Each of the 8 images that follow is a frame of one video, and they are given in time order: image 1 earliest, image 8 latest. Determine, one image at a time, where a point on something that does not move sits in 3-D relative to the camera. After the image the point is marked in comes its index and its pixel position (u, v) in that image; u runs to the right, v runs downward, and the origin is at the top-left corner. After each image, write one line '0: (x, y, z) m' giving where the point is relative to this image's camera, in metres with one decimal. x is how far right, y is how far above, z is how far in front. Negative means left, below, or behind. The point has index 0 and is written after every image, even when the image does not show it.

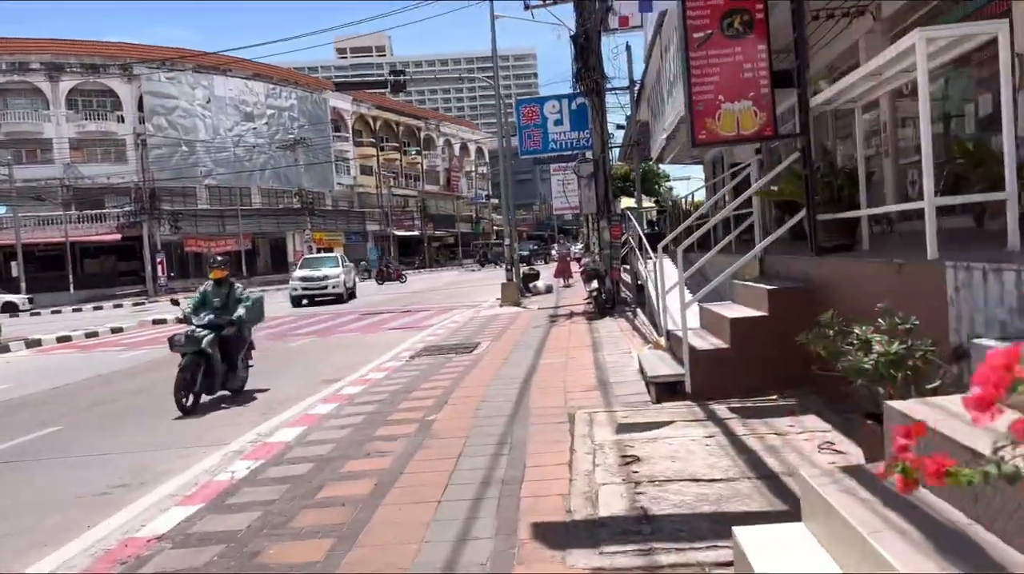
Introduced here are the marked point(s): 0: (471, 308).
0: (-1.0, -0.5, +19.7) m
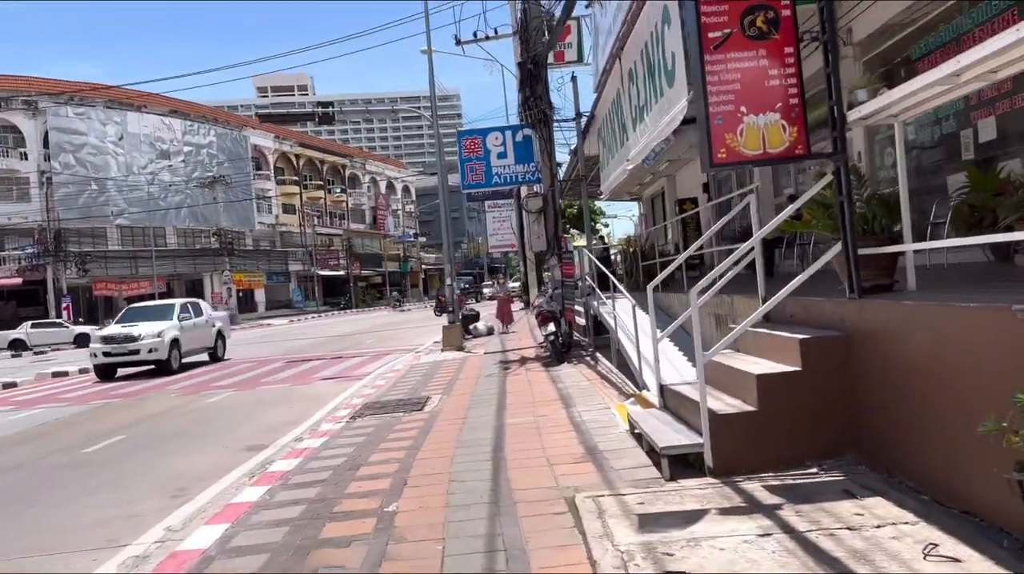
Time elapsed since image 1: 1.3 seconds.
0: (-2.3, -1.5, +18.4) m
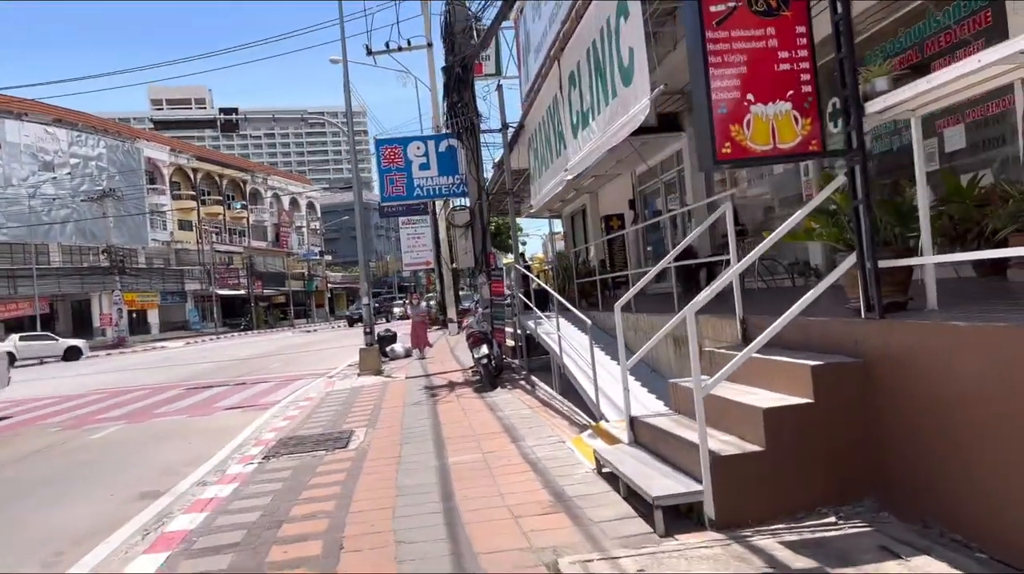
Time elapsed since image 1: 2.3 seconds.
0: (-4.0, -1.9, +17.2) m
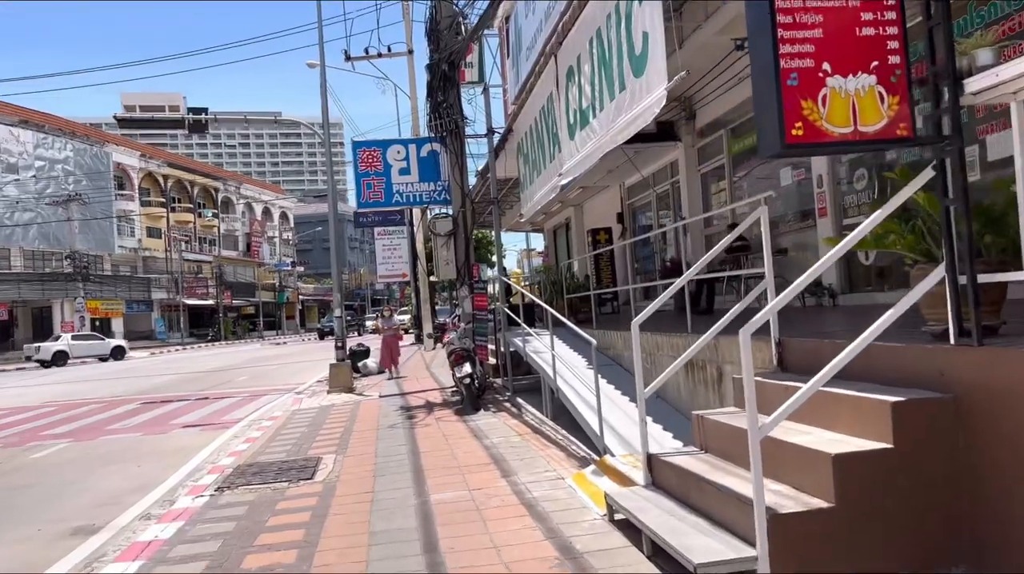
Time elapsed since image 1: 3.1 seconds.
0: (-4.4, -2.1, +16.1) m
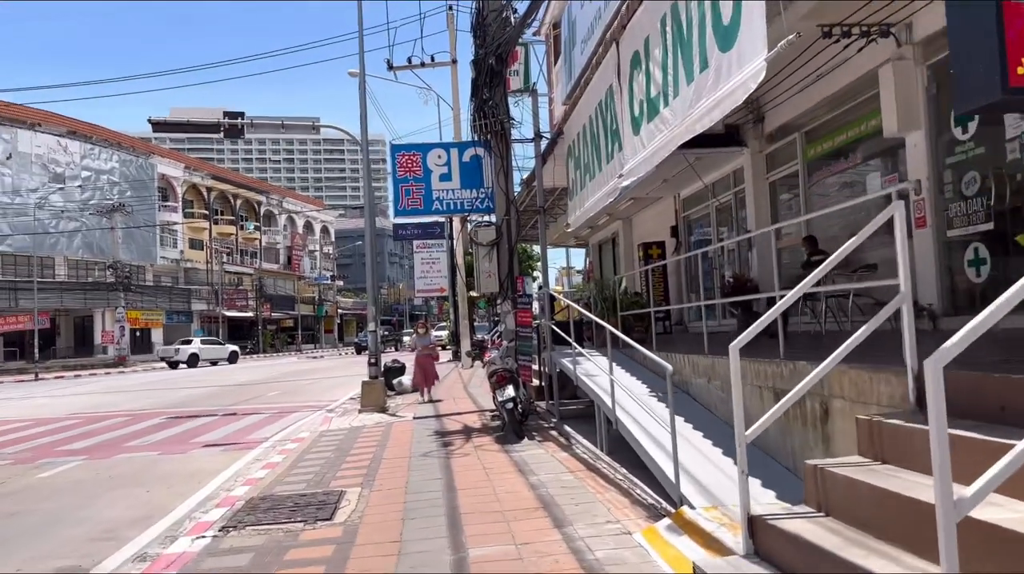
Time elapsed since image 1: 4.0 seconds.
0: (-3.6, -2.3, +15.3) m
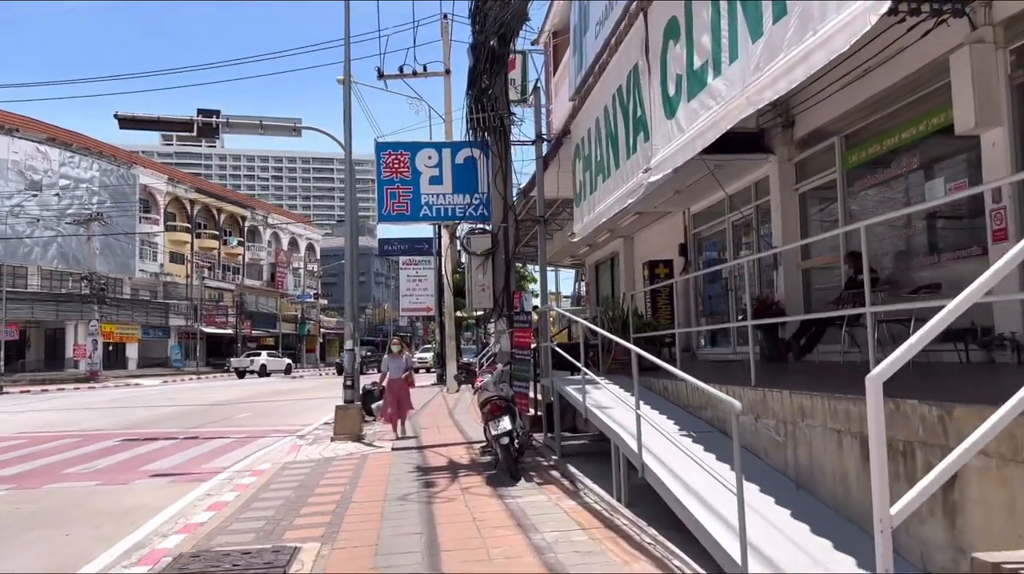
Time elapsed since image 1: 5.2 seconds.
0: (-3.7, -2.5, +13.8) m
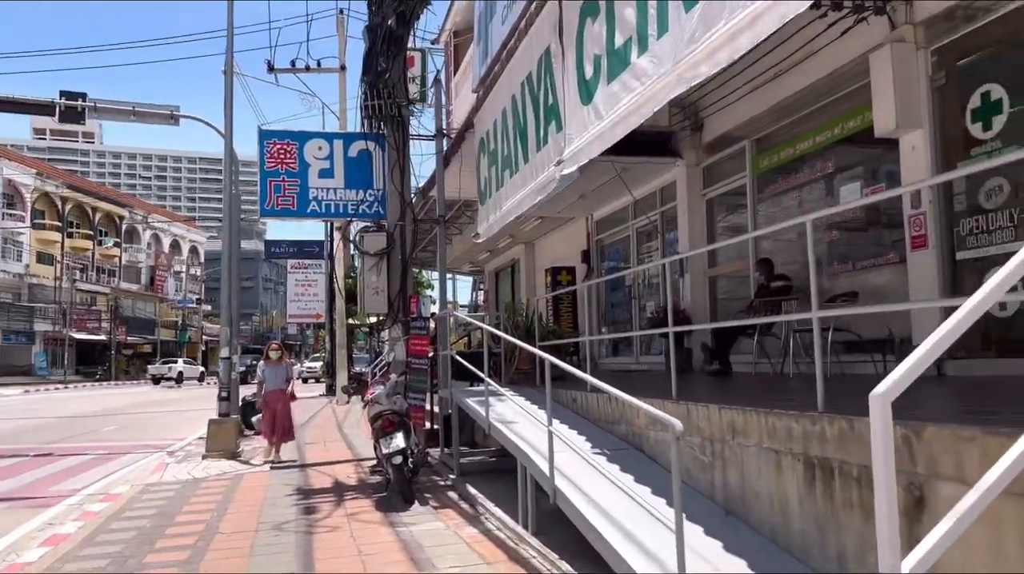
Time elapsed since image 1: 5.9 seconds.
0: (-5.4, -2.6, +12.5) m
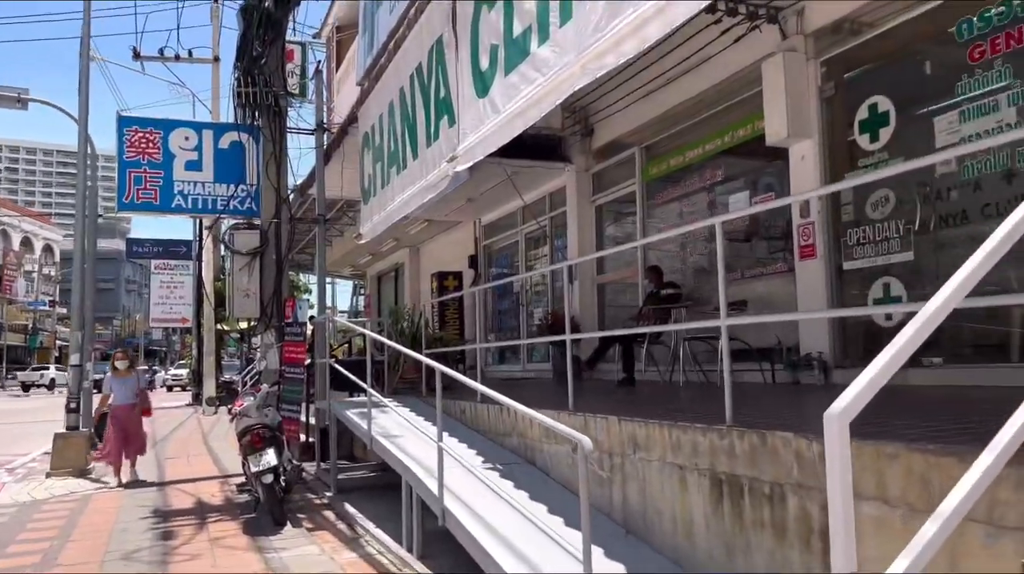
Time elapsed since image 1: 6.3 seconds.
0: (-7.1, -2.6, +11.2) m
